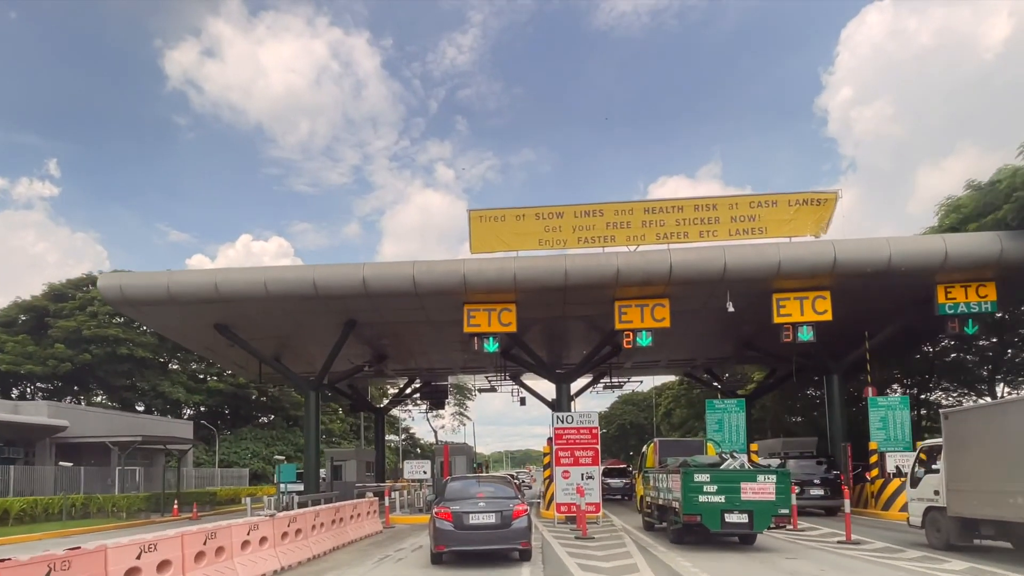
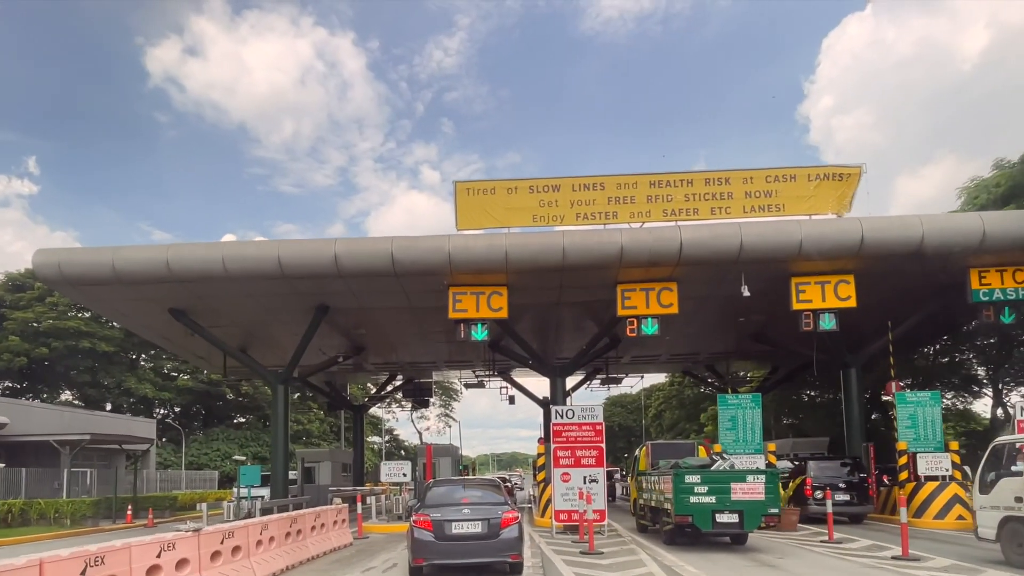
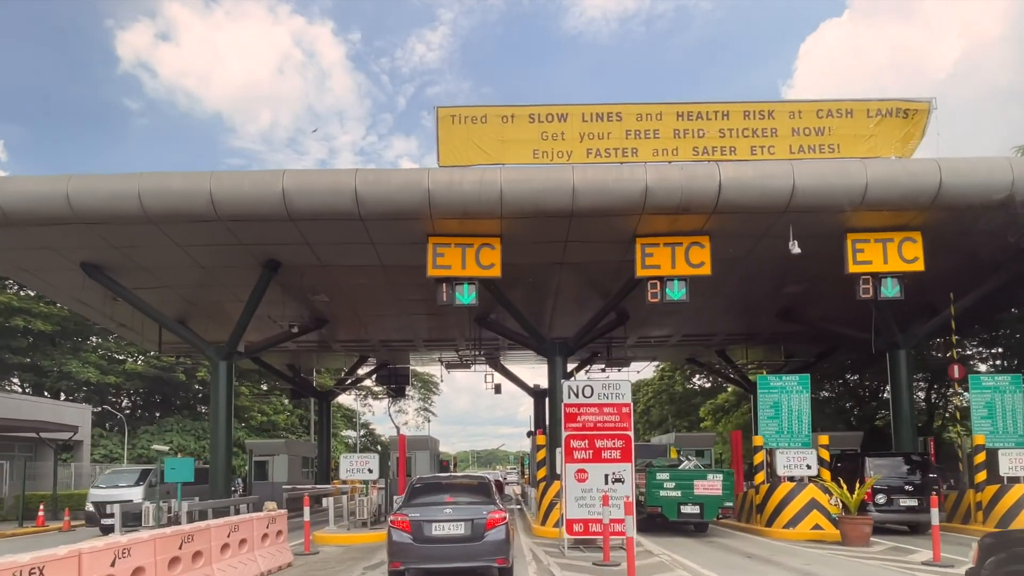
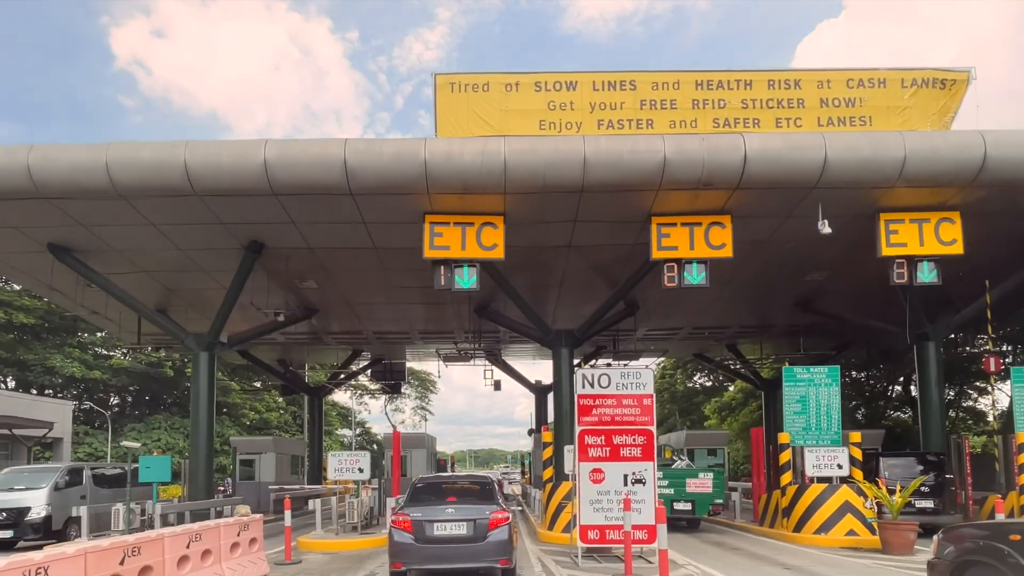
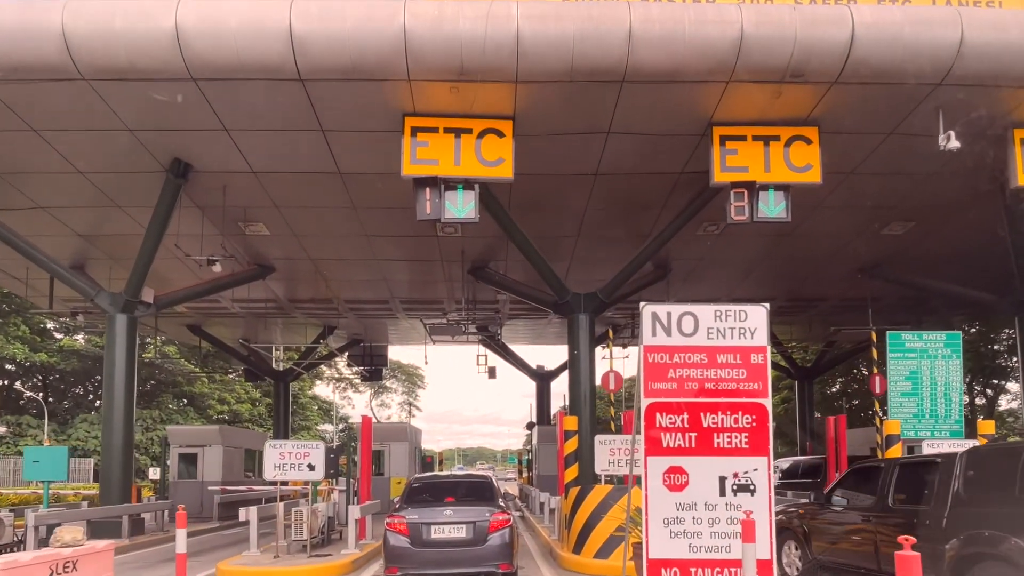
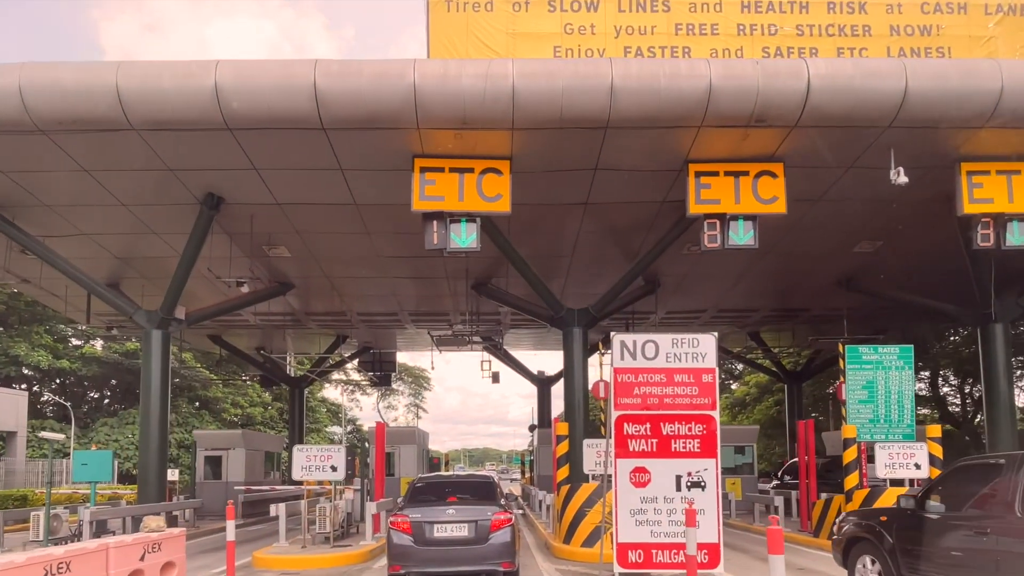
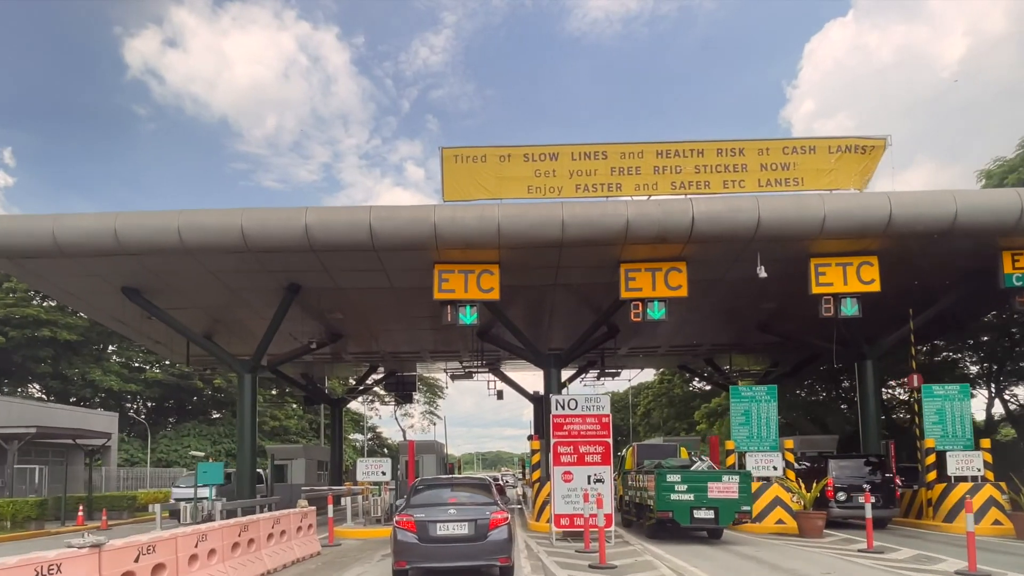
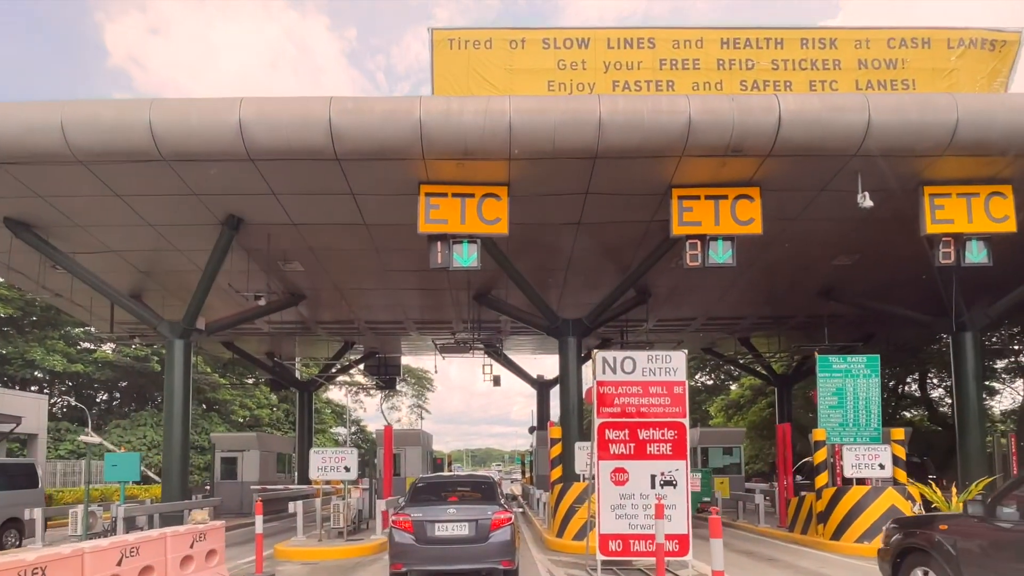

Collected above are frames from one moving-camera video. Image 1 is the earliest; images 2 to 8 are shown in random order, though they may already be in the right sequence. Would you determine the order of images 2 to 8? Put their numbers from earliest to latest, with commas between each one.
2, 7, 3, 4, 8, 6, 5
